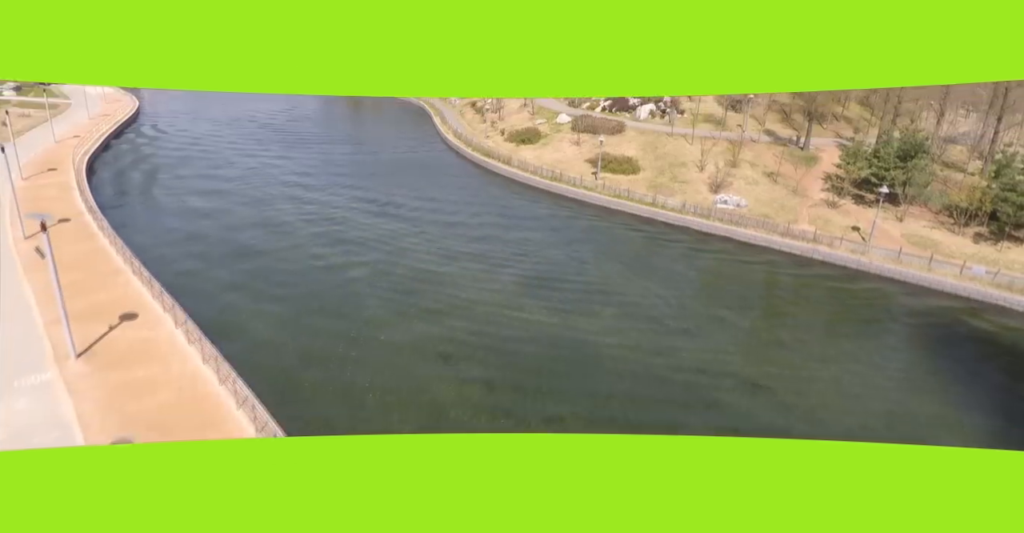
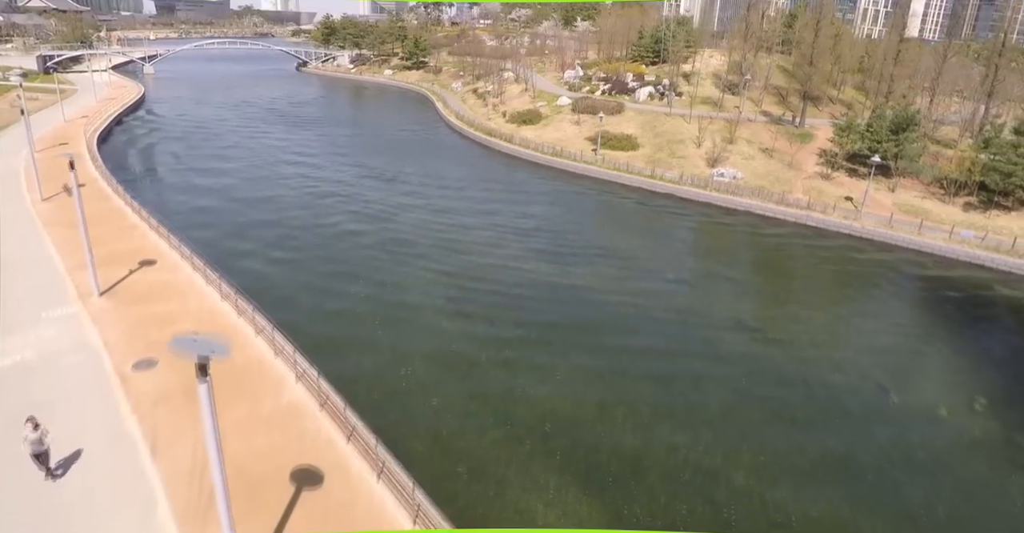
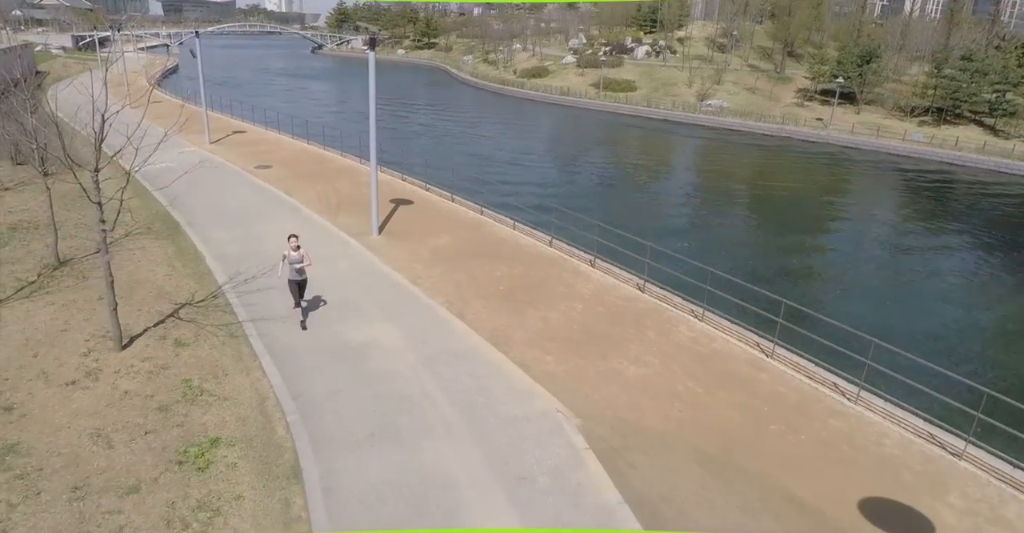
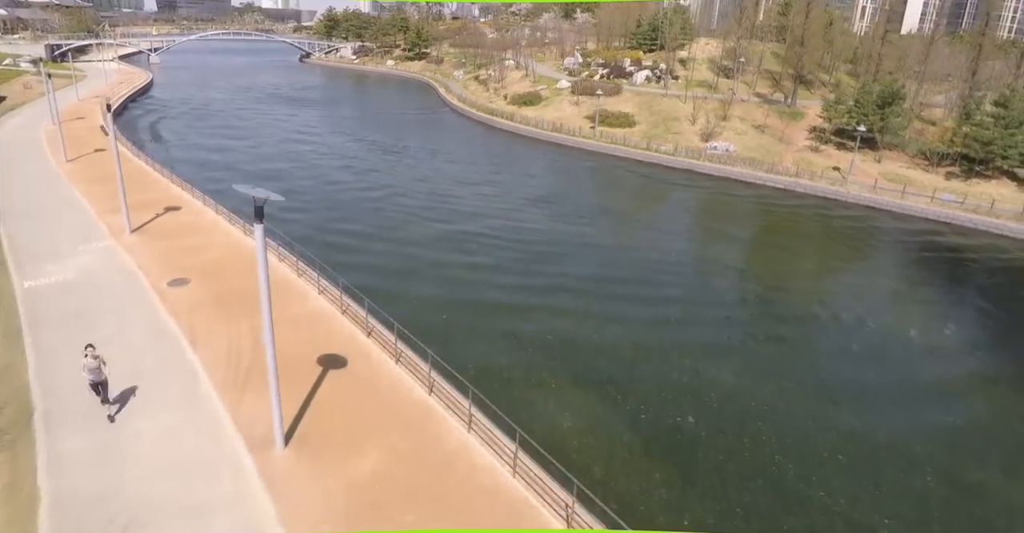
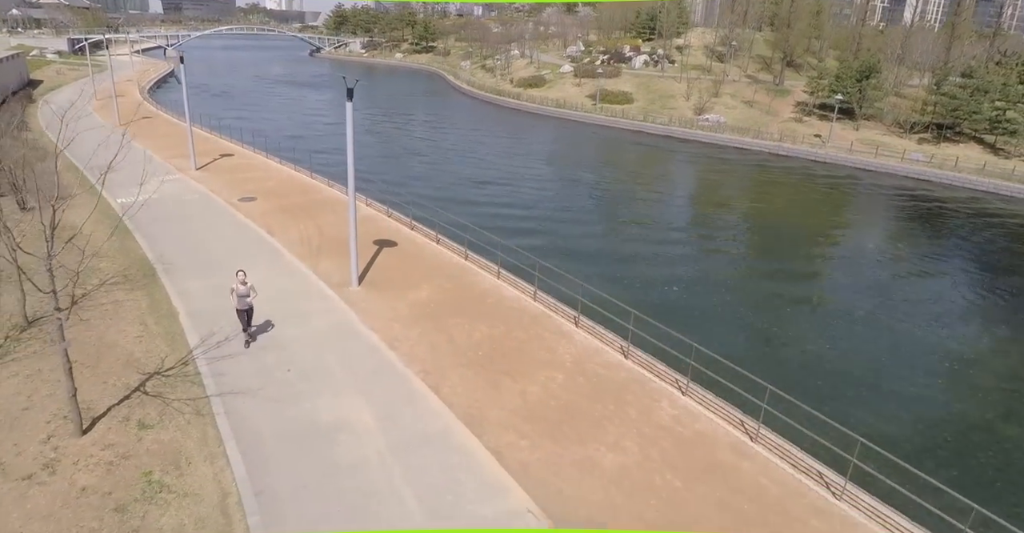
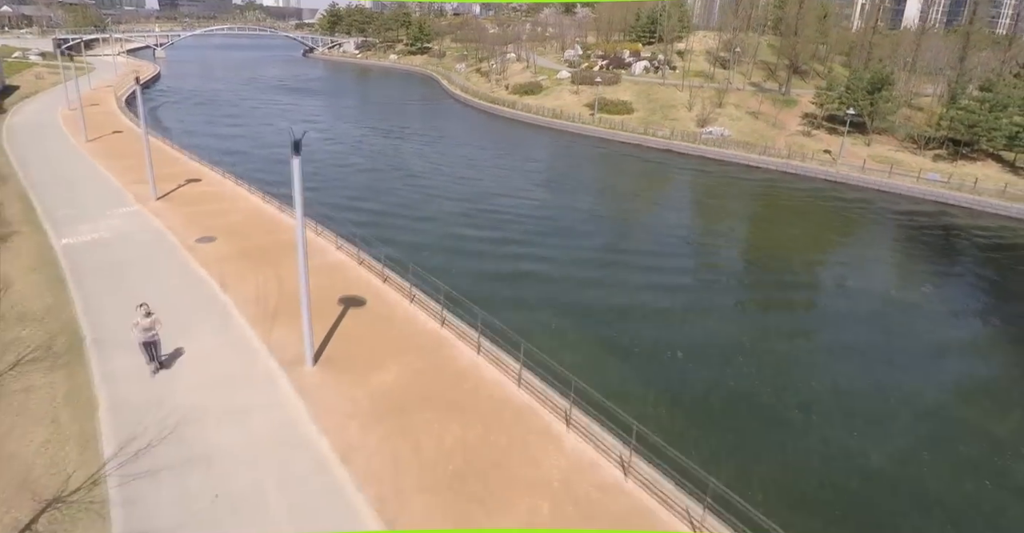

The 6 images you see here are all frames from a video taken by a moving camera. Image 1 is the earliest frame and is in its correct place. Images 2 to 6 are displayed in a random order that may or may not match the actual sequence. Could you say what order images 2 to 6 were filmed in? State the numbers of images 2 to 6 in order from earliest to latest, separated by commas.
2, 4, 6, 5, 3
